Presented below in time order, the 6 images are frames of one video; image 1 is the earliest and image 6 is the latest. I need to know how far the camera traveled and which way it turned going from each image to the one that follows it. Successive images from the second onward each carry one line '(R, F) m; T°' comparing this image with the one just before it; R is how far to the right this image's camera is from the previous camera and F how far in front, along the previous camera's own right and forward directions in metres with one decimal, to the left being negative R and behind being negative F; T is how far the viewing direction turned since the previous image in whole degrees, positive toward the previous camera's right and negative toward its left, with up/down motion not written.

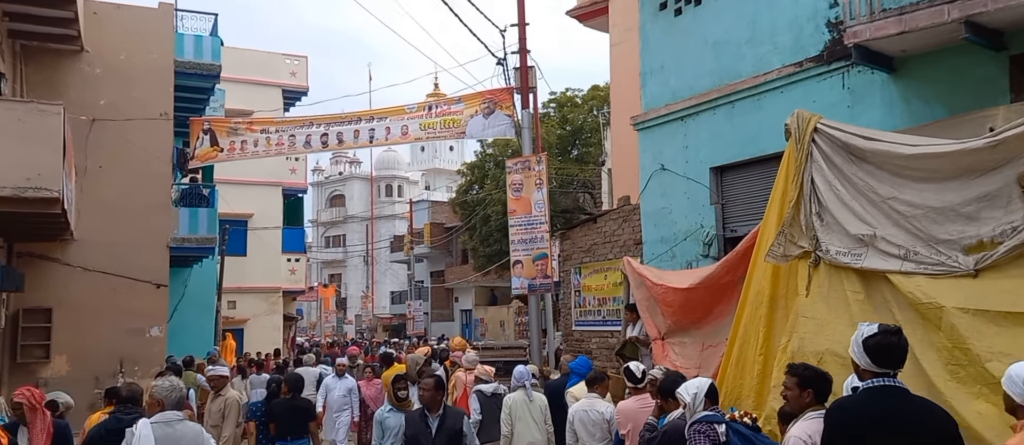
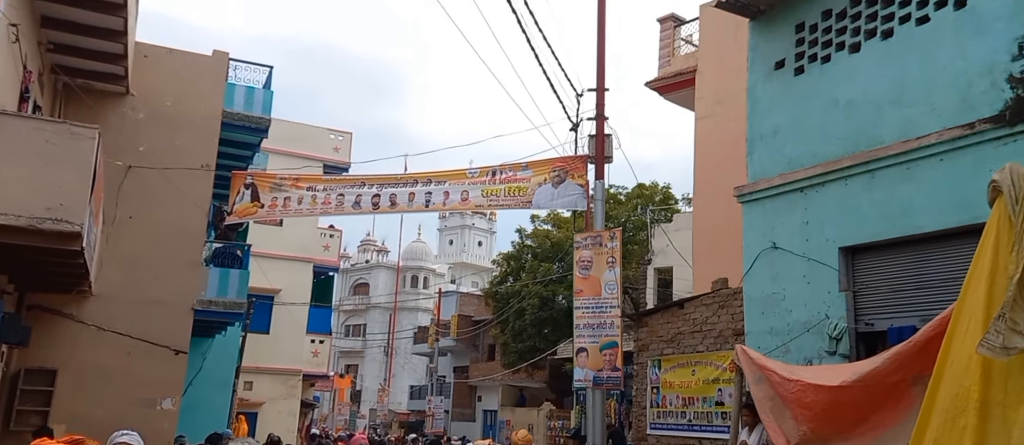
(-0.6, +1.4) m; -2°
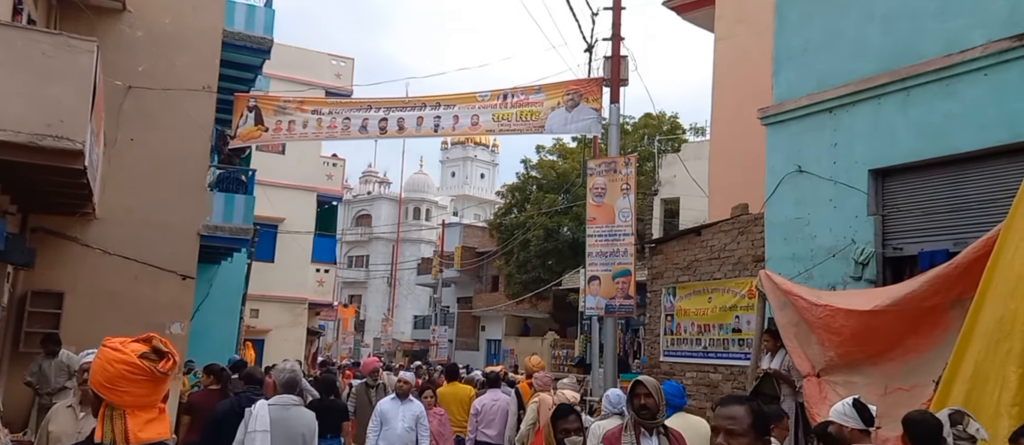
(-0.1, +0.3) m; 0°
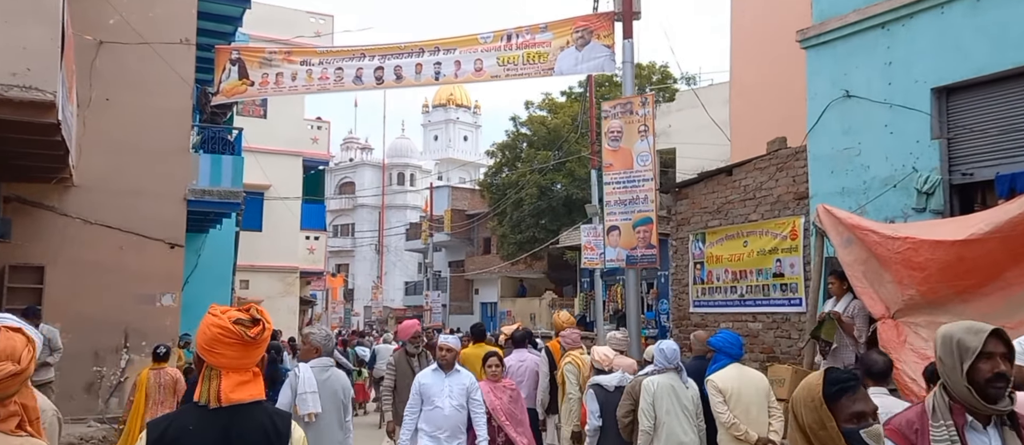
(-0.4, +0.7) m; +1°
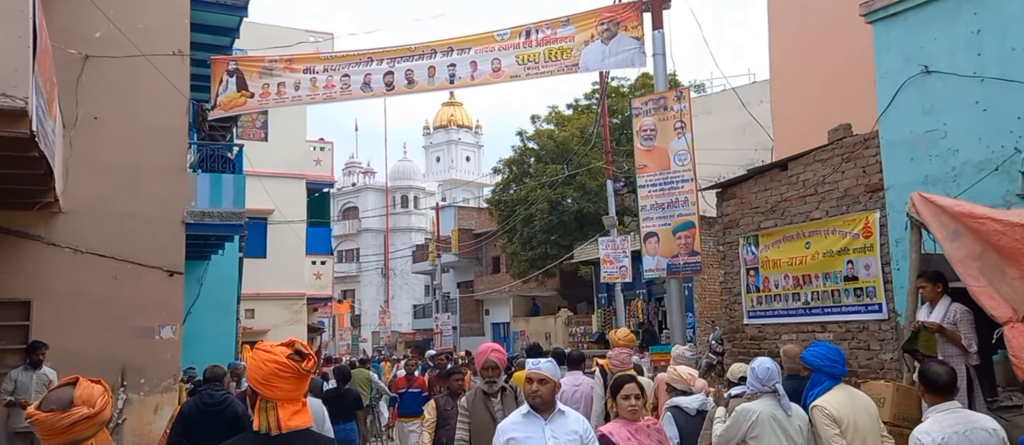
(-0.3, +0.9) m; 0°
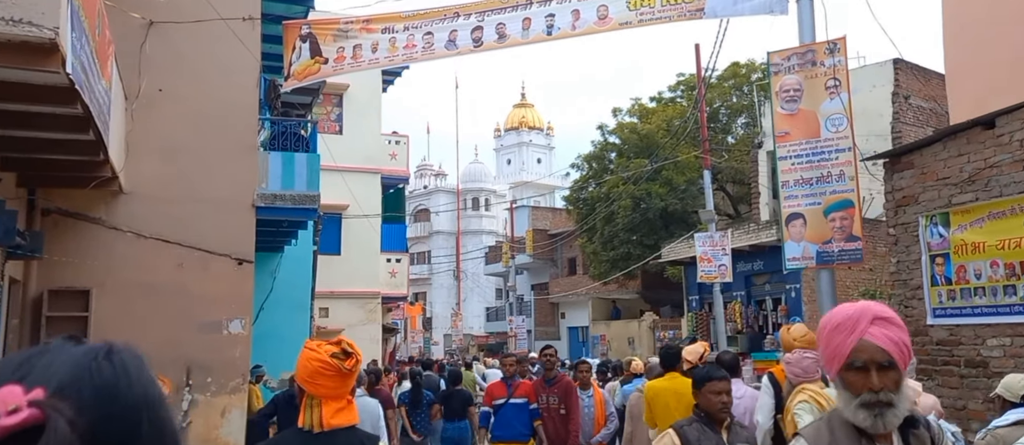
(-0.5, +1.4) m; -5°
